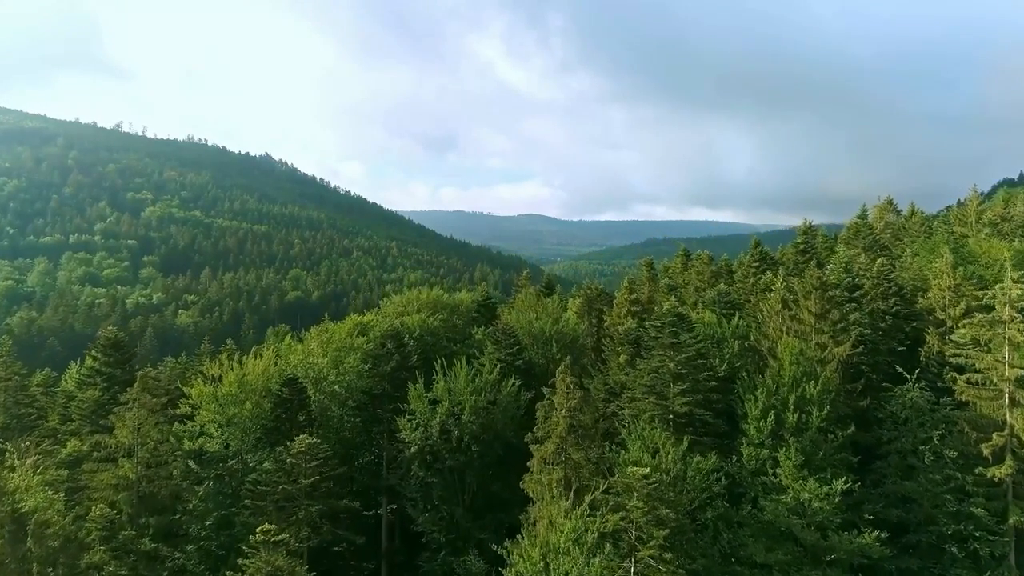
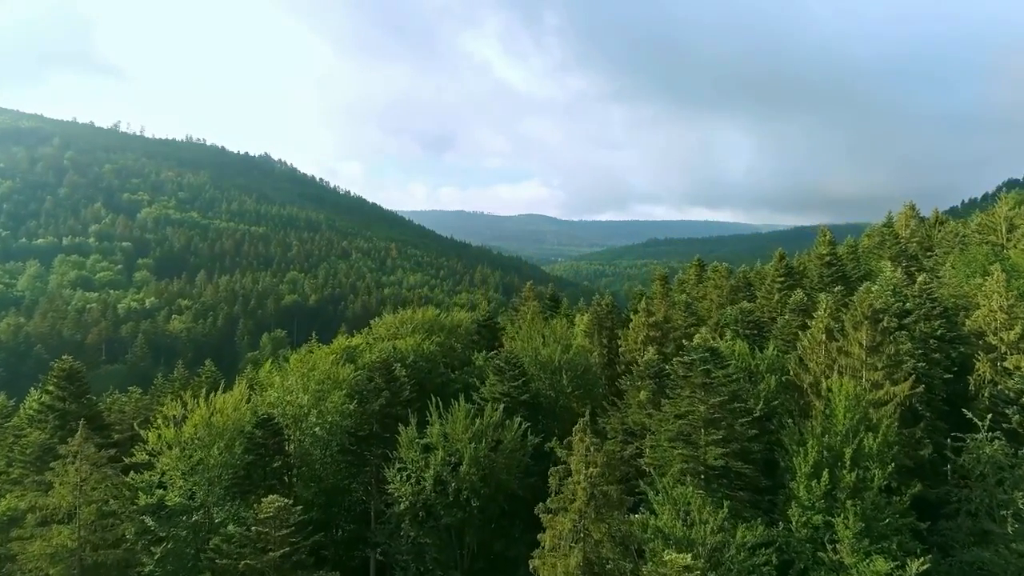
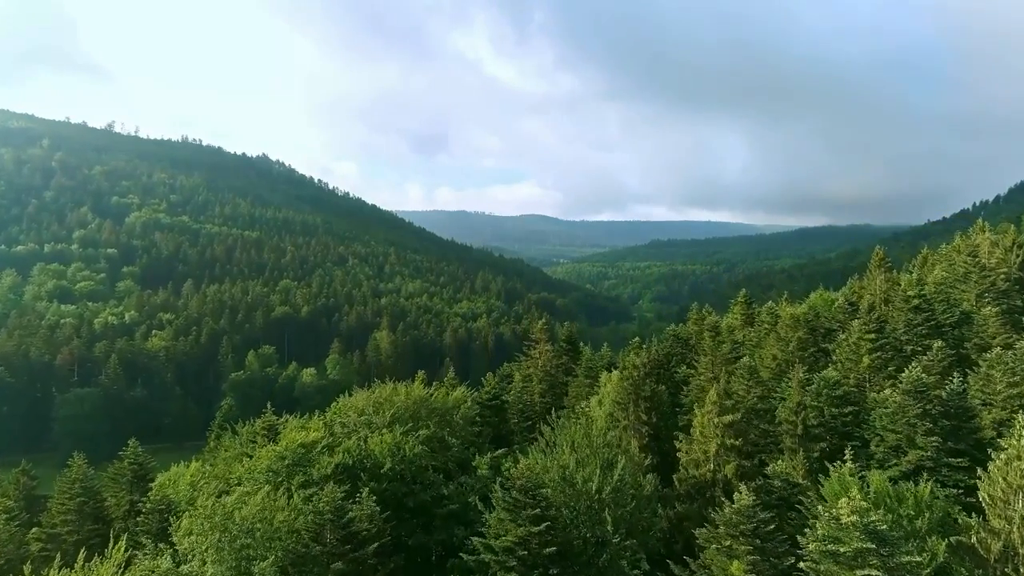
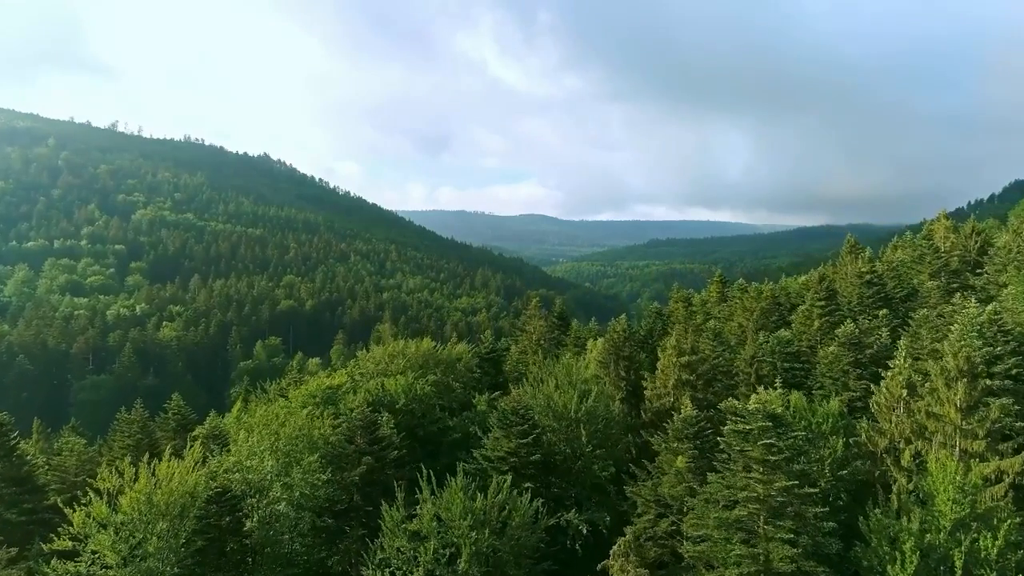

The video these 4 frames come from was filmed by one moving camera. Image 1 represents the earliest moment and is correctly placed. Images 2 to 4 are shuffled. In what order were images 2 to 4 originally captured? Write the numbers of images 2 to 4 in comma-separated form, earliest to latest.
2, 4, 3
